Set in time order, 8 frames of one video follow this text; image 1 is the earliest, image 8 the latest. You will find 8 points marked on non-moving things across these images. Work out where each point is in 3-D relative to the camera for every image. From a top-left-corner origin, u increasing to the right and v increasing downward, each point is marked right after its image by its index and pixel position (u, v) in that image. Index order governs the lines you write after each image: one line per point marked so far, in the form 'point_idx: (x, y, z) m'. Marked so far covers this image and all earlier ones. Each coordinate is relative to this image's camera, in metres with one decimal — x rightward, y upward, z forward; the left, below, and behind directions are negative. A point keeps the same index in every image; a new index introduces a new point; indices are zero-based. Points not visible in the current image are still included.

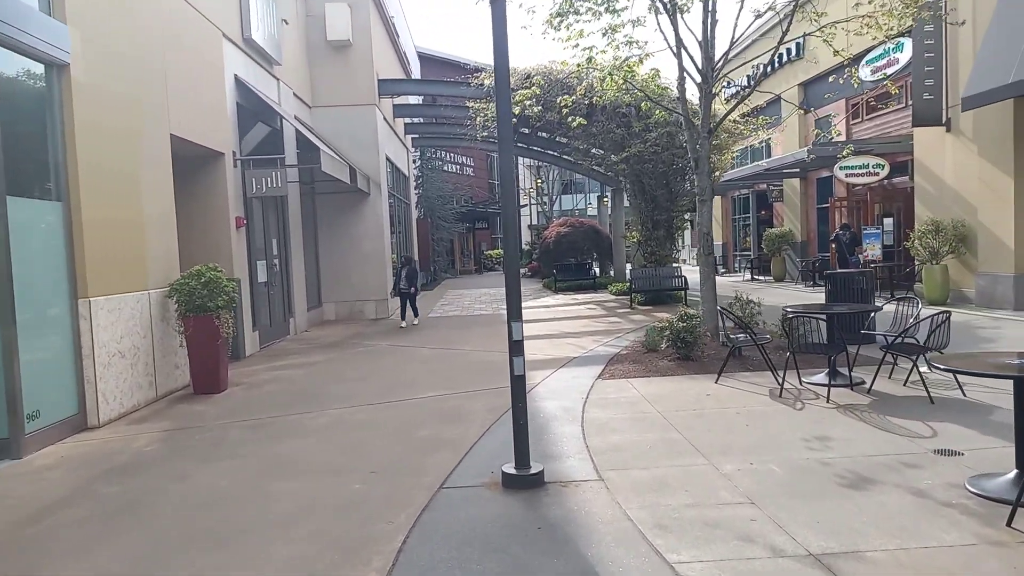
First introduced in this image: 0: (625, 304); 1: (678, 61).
0: (+2.6, -0.4, +16.4) m
1: (+2.1, +2.9, +9.1) m
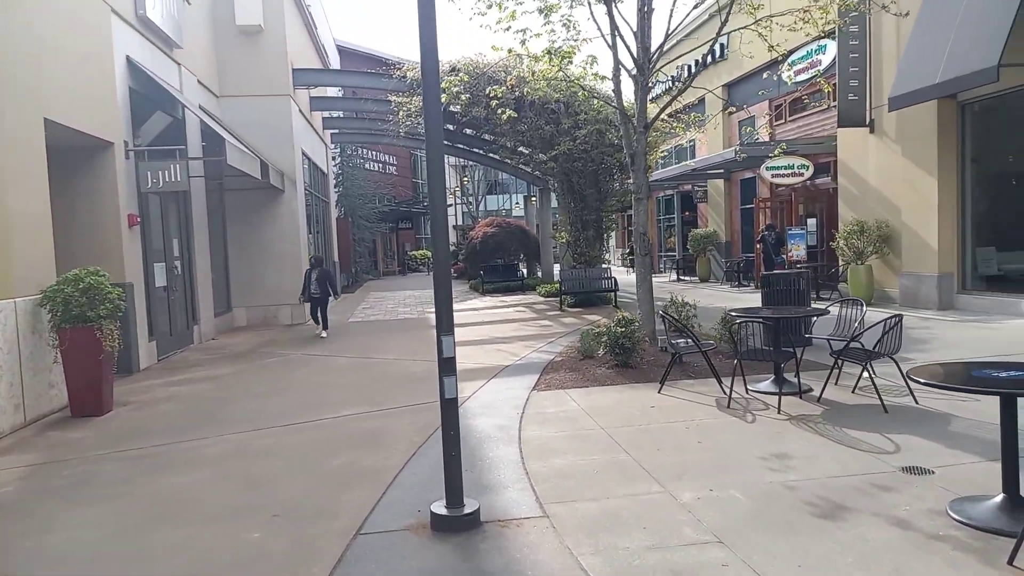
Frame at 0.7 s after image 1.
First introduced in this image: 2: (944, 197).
0: (+0.9, -0.4, +15.9) m
1: (+1.2, +2.9, +8.7) m
2: (+6.7, +1.4, +11.2) m
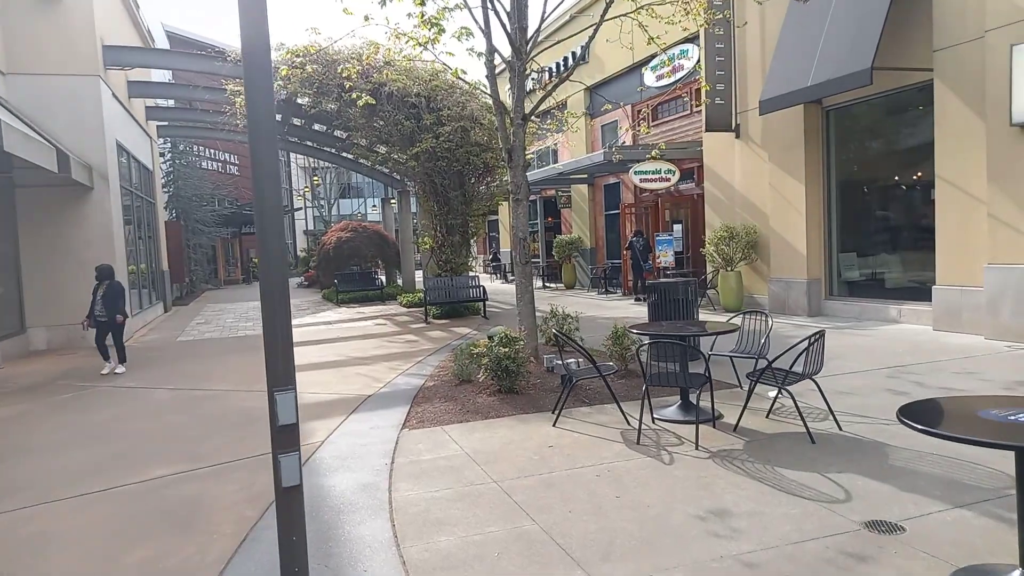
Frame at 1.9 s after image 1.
0: (-1.9, -0.6, +14.7) m
1: (-0.3, +2.7, +7.6) m
2: (+4.6, +1.3, +11.2) m
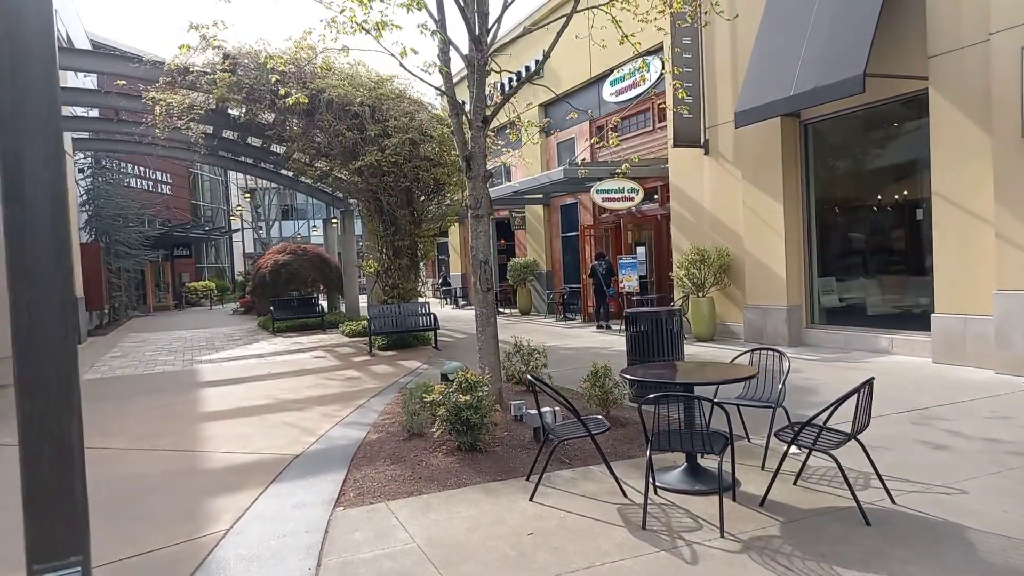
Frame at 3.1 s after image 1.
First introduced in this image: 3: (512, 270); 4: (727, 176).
0: (-2.8, -1.1, +13.3) m
1: (-0.6, +2.4, +6.5) m
2: (+4.0, +0.9, +10.4) m
3: (0.0, +0.5, +19.1) m
4: (+3.4, +1.8, +11.6) m
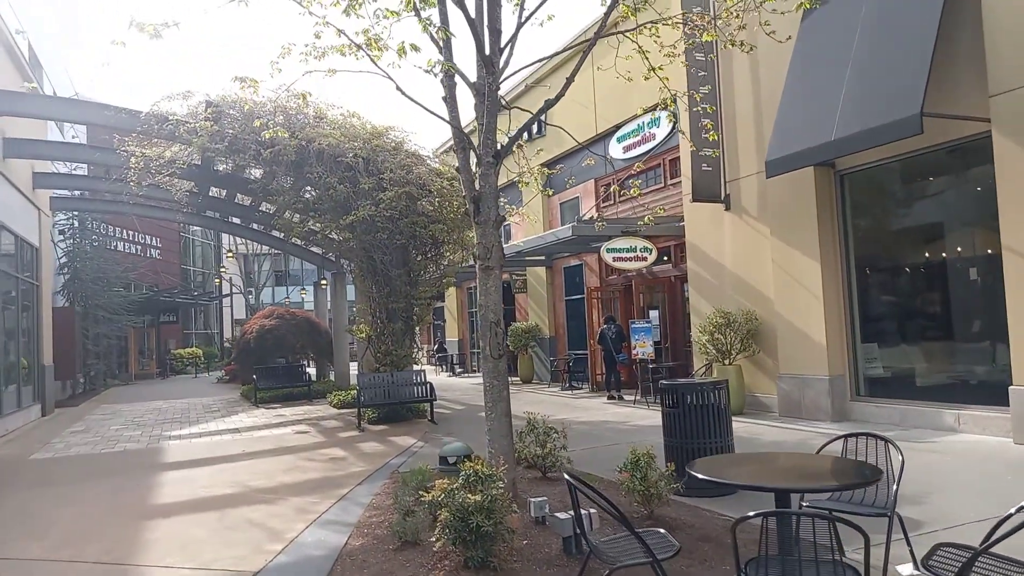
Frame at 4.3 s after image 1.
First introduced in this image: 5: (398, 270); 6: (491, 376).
0: (-2.7, -2.3, +12.0) m
1: (-0.5, +1.9, +5.6) m
2: (+4.1, 0.0, +9.3) m
3: (0.0, -1.2, +18.0) m
4: (+3.5, +0.8, +10.6) m
5: (-1.9, +0.3, +12.2) m
6: (-0.1, -0.7, +5.4) m
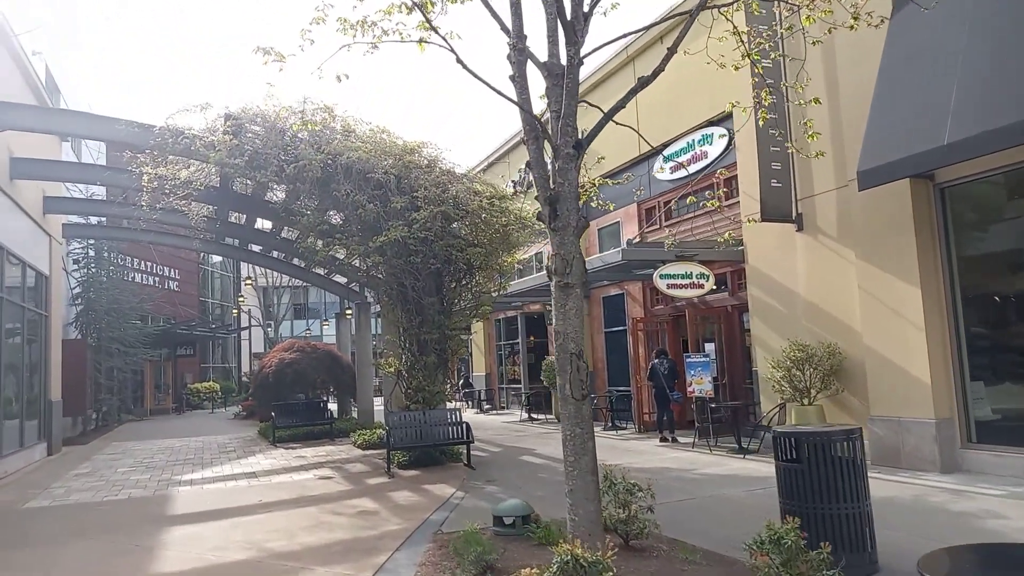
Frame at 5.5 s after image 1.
0: (-2.0, -2.7, +10.9) m
1: (0.0, +1.8, +4.6) m
2: (+4.7, -0.3, +8.1) m
3: (+0.8, -1.9, +16.8) m
4: (+4.2, +0.4, +9.5) m
5: (-1.2, -0.2, +11.2) m
6: (+0.4, -0.8, +4.2) m
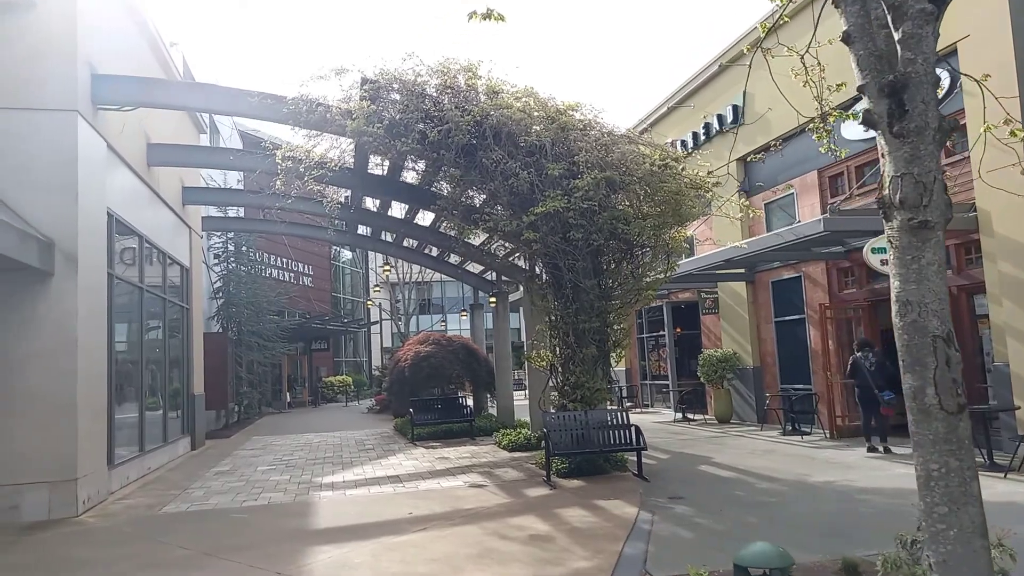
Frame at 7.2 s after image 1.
0: (+0.3, -2.5, +9.5) m
1: (+1.2, +2.0, +3.0) m
2: (+6.4, 0.0, +5.7) m
3: (+4.0, -1.6, +14.9) m
4: (+6.1, +0.8, +7.1) m
5: (+1.1, +0.1, +9.7) m
6: (+1.6, -0.6, +2.6) m
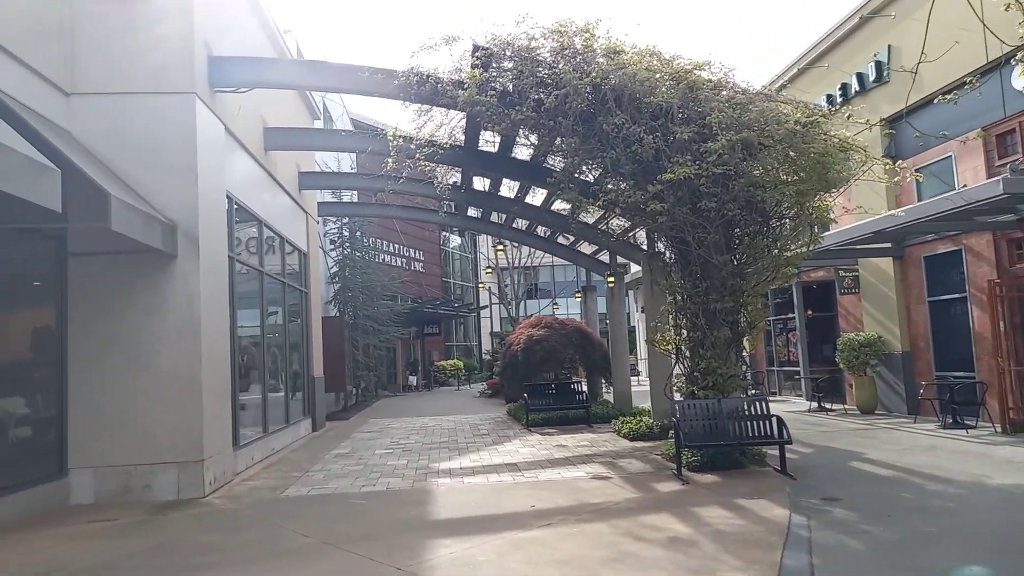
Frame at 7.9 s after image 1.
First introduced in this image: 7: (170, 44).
0: (+1.8, -2.2, +8.8) m
1: (+1.7, +2.1, +2.1) m
2: (+7.3, +0.3, +4.1) m
3: (+6.3, -1.2, +13.6) m
4: (+7.2, +1.0, +5.5) m
5: (+2.6, +0.4, +8.8) m
6: (+2.1, -0.4, +1.7) m
7: (-3.9, +2.8, +8.5) m
